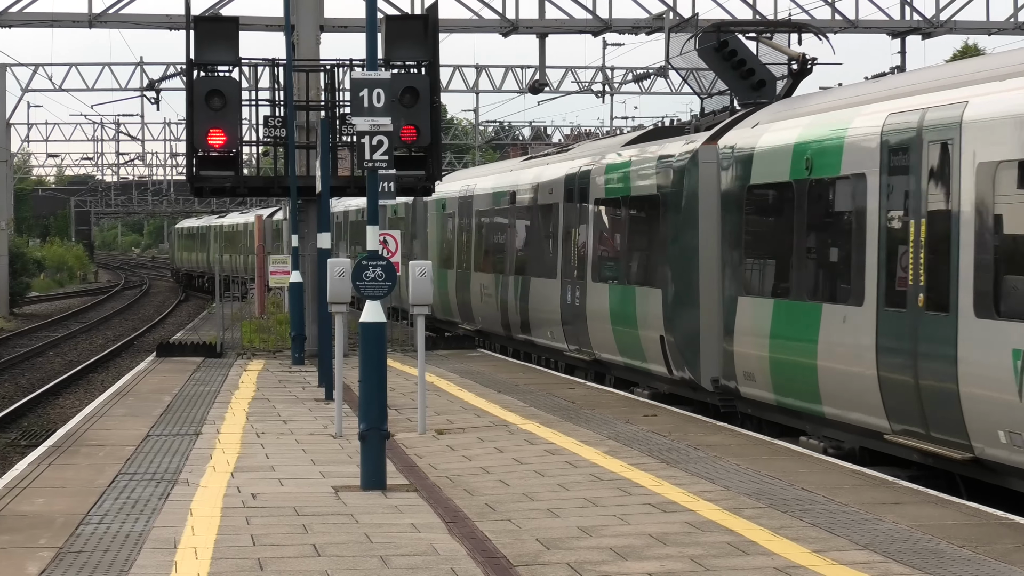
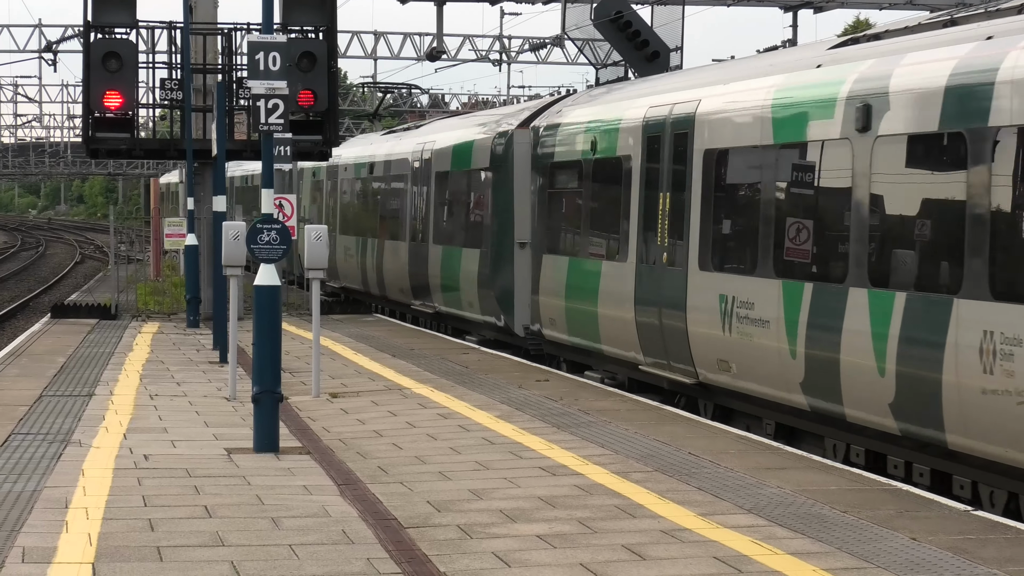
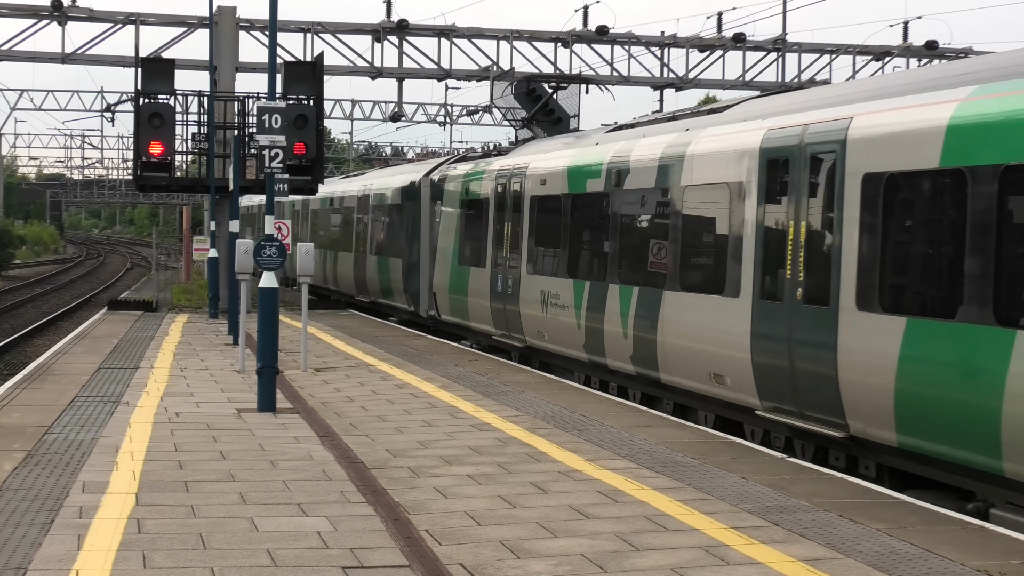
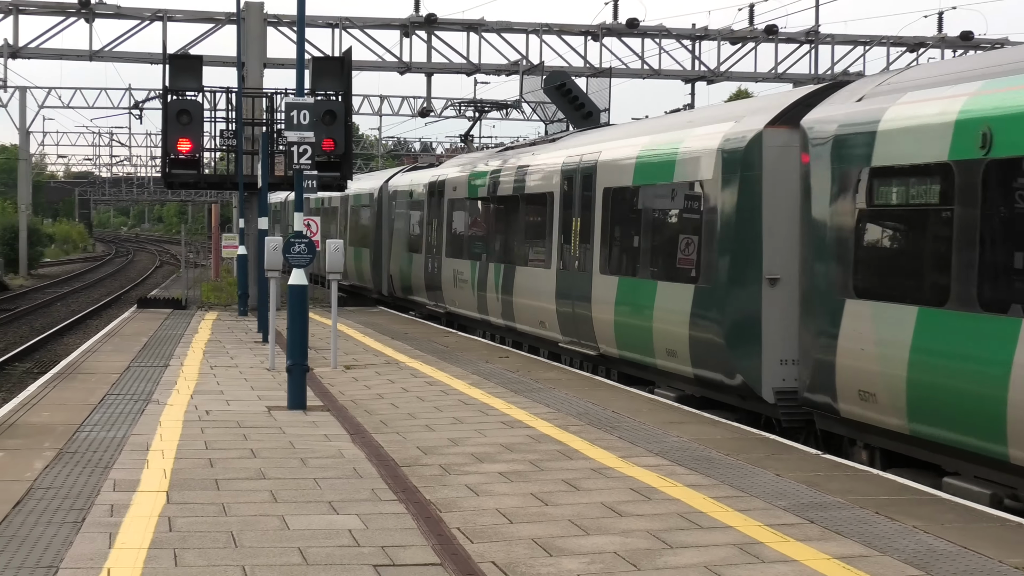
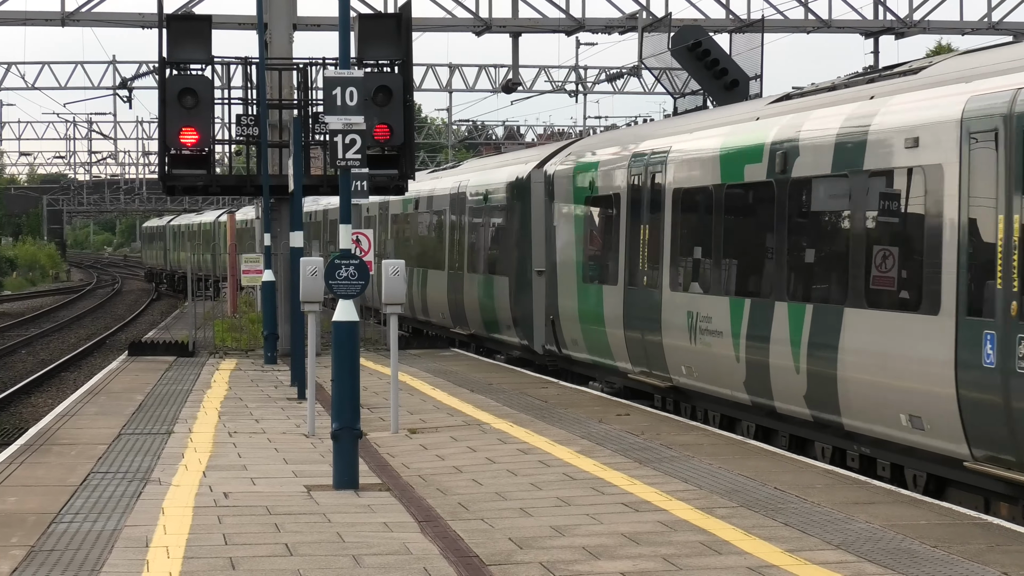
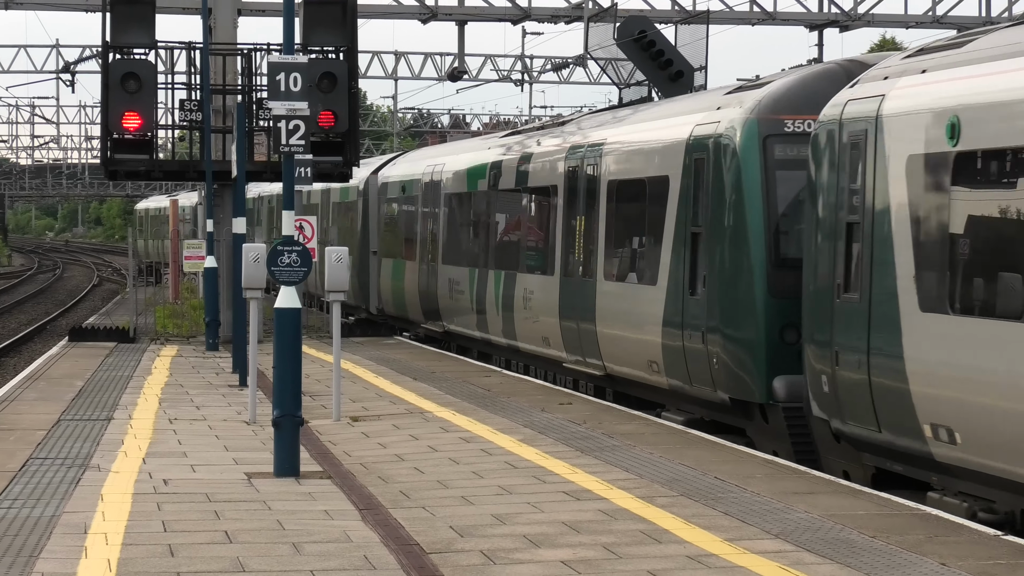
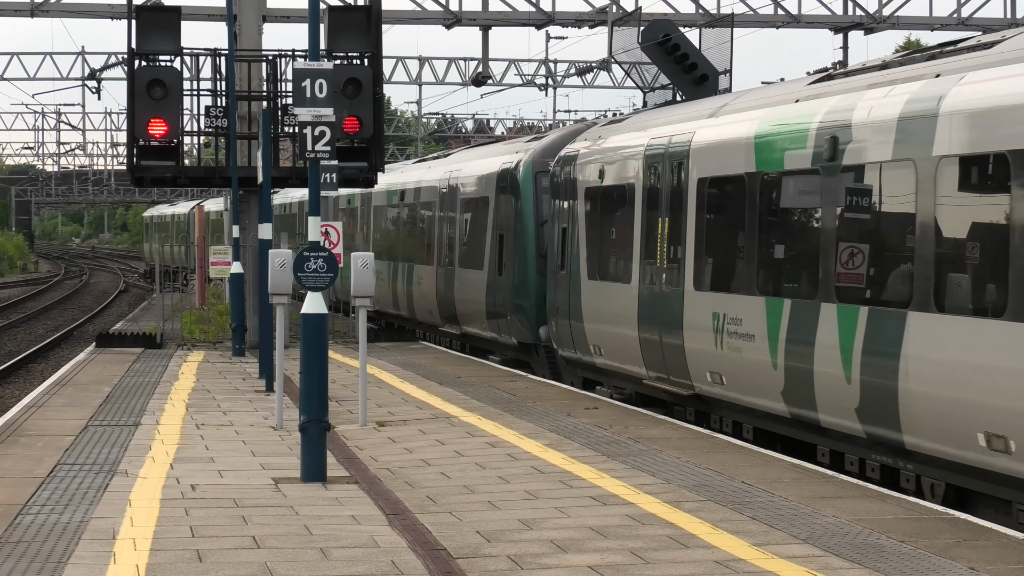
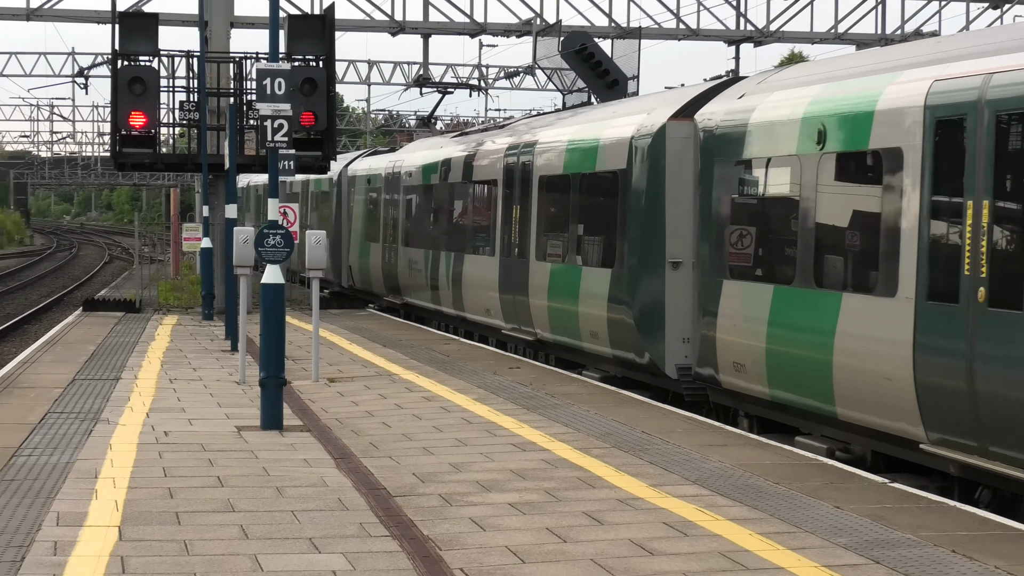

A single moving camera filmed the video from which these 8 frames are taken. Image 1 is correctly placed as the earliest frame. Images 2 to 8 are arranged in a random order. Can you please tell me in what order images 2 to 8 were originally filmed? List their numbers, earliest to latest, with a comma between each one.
5, 7, 6, 2, 8, 4, 3
